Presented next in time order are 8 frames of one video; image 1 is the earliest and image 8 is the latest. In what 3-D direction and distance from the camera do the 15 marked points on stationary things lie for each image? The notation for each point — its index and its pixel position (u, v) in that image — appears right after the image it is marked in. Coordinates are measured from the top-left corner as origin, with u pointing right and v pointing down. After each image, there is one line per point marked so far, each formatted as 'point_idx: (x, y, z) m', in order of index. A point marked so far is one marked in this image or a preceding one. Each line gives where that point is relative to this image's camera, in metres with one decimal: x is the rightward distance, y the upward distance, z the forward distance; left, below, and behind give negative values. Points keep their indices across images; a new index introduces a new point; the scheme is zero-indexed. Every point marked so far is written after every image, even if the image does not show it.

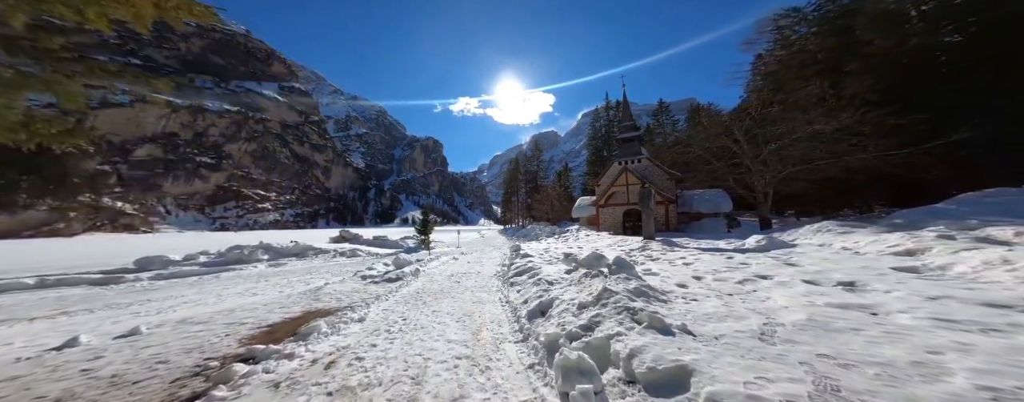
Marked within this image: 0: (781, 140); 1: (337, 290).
0: (+12.2, +2.6, +12.3) m
1: (-4.2, -2.2, +6.6) m
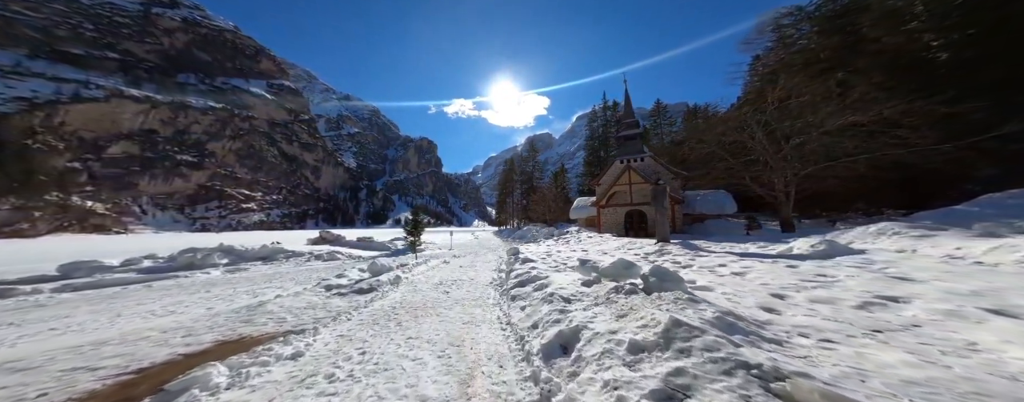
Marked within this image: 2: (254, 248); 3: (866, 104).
0: (+12.1, +2.7, +11.2) m
1: (-4.2, -2.0, +5.0) m
2: (-12.4, -2.3, +13.1) m
3: (+13.2, +3.6, +10.2) m
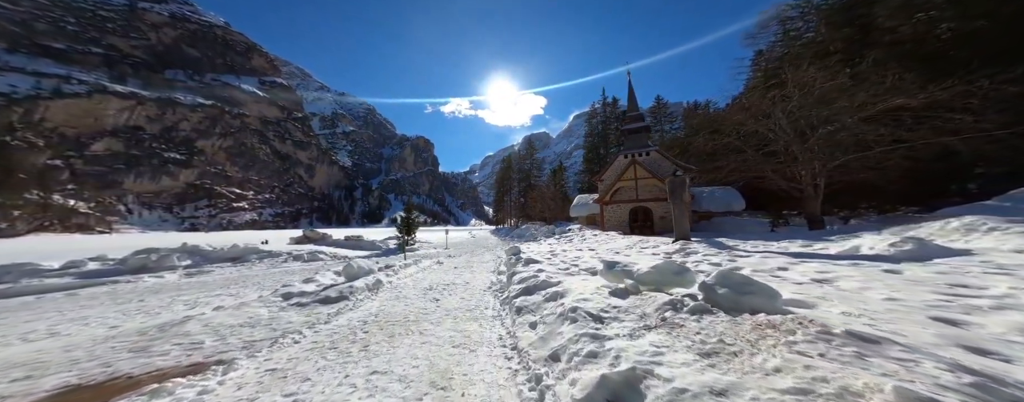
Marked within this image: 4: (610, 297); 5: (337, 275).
0: (+12.1, +2.9, +10.1) m
1: (-4.1, -1.7, +3.8) m
2: (-12.4, -2.0, +11.7) m
3: (+13.2, +3.8, +9.1) m
4: (+1.3, -1.2, +3.4) m
5: (-4.4, -1.9, +6.8) m
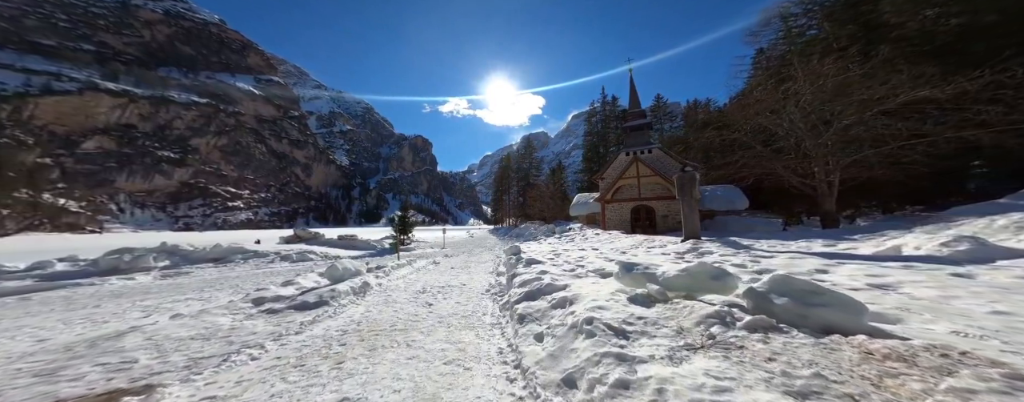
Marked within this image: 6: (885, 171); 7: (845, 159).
0: (+12.1, +3.0, +9.6) m
1: (-4.1, -1.6, +3.2) m
2: (-12.4, -1.9, +11.1) m
3: (+13.2, +3.9, +8.7) m
4: (+1.3, -1.1, +2.8) m
5: (-4.4, -1.8, +6.2) m
6: (+14.0, +1.1, +10.2) m
7: (+12.2, +1.5, +9.9) m
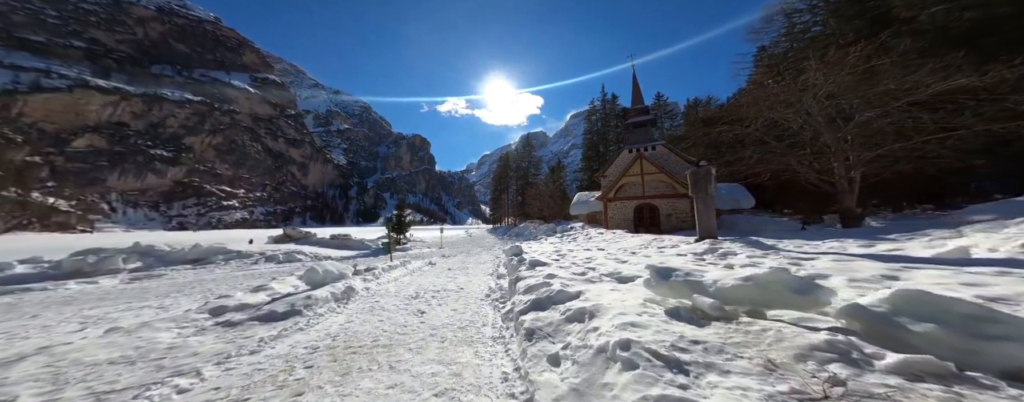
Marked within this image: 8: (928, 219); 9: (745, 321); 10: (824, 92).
0: (+12.1, +3.1, +9.0) m
1: (-4.0, -1.5, +2.5) m
2: (-12.4, -1.8, +10.4) m
3: (+13.3, +4.0, +8.1) m
4: (+1.4, -1.0, +2.2) m
5: (-4.4, -1.7, +5.5) m
6: (+14.0, +1.2, +9.6) m
7: (+12.3, +1.6, +9.3) m
8: (+14.8, -0.6, +9.8) m
9: (+1.7, -0.9, +2.1) m
10: (+10.7, +3.7, +9.4) m
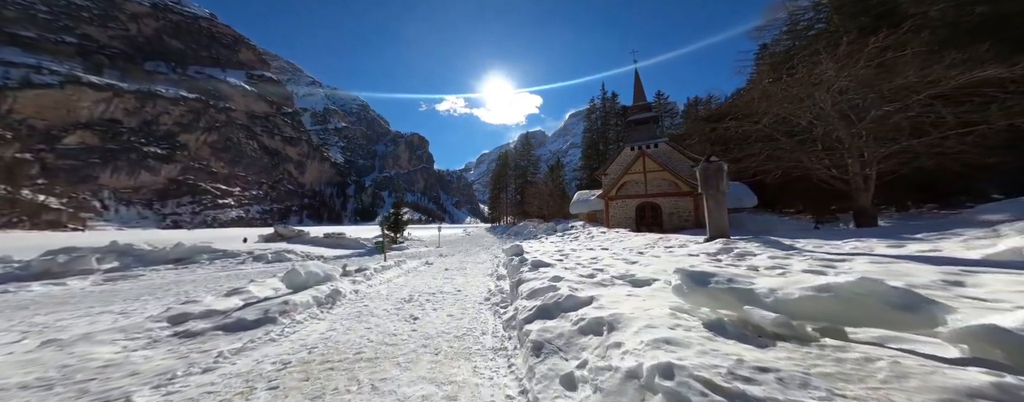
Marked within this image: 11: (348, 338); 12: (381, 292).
0: (+12.1, +3.2, +8.6) m
1: (-4.0, -1.4, +2.0) m
2: (-12.4, -1.6, +9.8) m
3: (+13.3, +4.1, +7.7) m
4: (+1.4, -0.9, +1.7) m
5: (-4.3, -1.6, +5.1) m
6: (+14.1, +1.3, +9.2) m
7: (+12.3, +1.7, +9.0) m
8: (+14.8, -0.6, +9.5) m
9: (+1.8, -0.8, +1.6) m
10: (+10.7, +3.8, +8.9) m
11: (-2.1, -1.8, +3.5) m
12: (-2.8, -1.9, +5.8) m
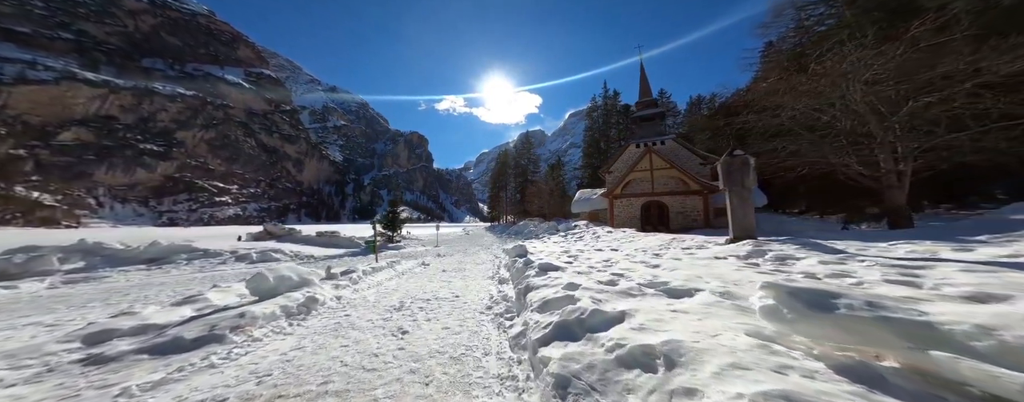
0: (+12.3, +3.2, +7.9) m
1: (-3.9, -1.3, +1.3) m
2: (-12.3, -1.5, +9.1) m
3: (+13.4, +4.2, +7.0) m
4: (+1.5, -0.8, +1.0) m
5: (-4.2, -1.4, +4.3) m
6: (+14.2, +1.3, +8.5) m
7: (+12.4, +1.8, +8.3) m
8: (+14.9, -0.5, +8.8) m
9: (+1.9, -0.7, +0.9) m
10: (+10.8, +3.8, +8.2) m
11: (-2.0, -1.6, +2.8) m
12: (-2.7, -1.8, +5.1) m
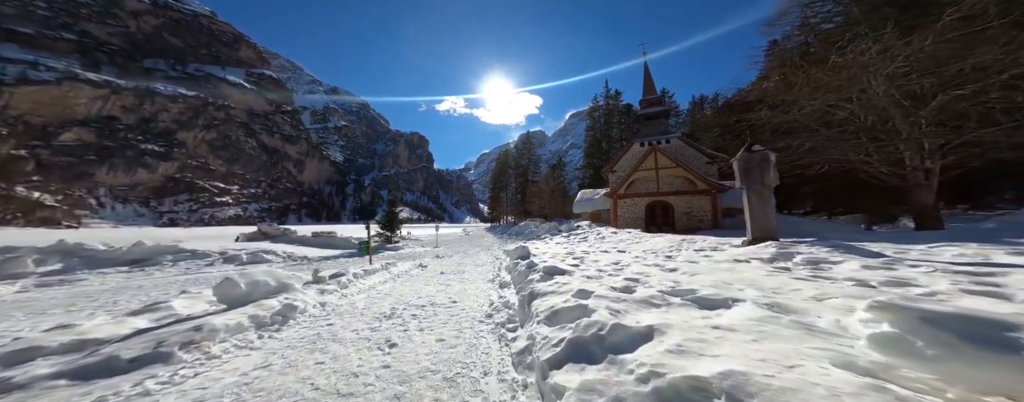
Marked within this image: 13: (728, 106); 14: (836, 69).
0: (+12.3, +3.3, +7.4) m
1: (-3.8, -1.2, +0.8) m
2: (-12.2, -1.4, +8.7) m
3: (+13.5, +4.2, +6.5) m
4: (+1.6, -0.8, +0.5) m
5: (-4.2, -1.4, +3.9) m
6: (+14.2, +1.4, +8.0) m
7: (+12.5, +1.8, +7.7) m
8: (+15.0, -0.5, +8.2) m
9: (+1.9, -0.6, +0.4) m
10: (+10.9, +3.9, +7.7) m
11: (-2.0, -1.6, +2.3) m
12: (-2.6, -1.7, +4.6) m
13: (+12.4, +5.4, +15.5) m
14: (+10.6, +4.4, +8.9) m
